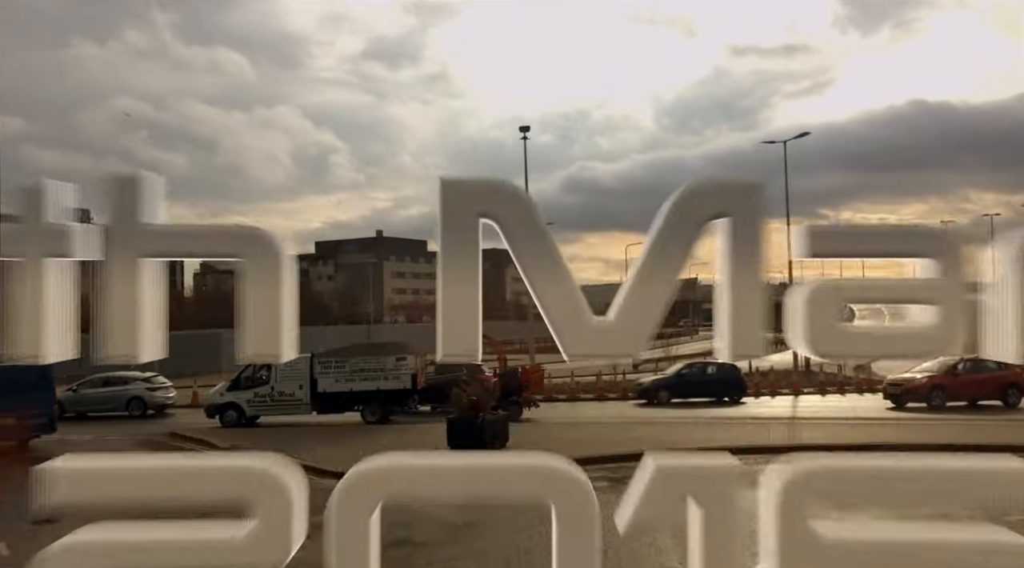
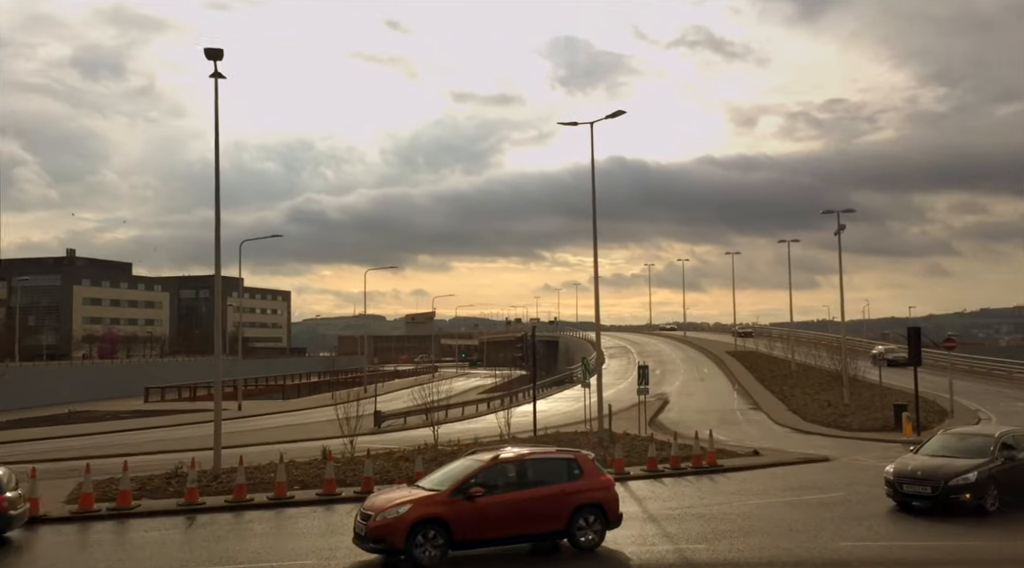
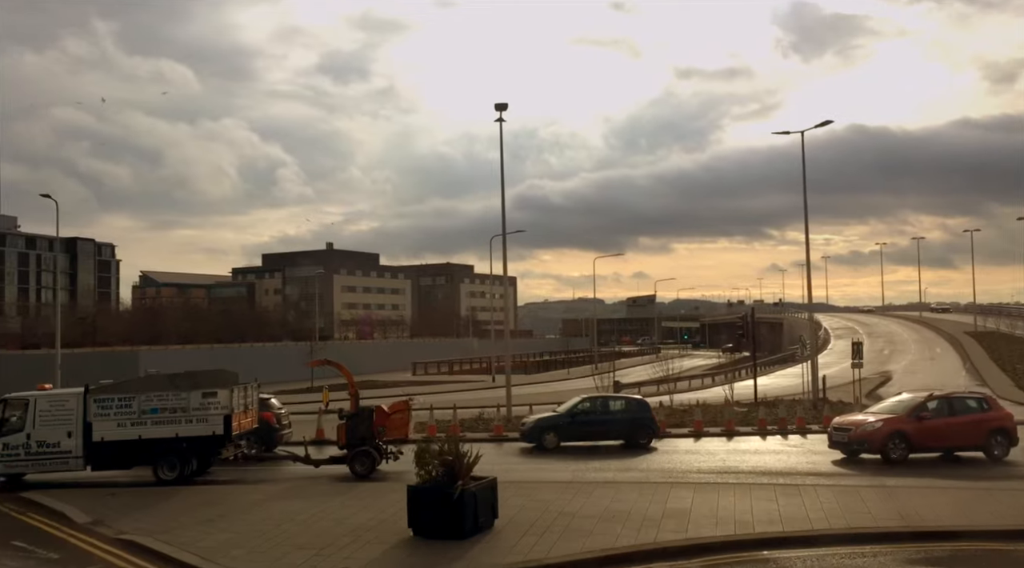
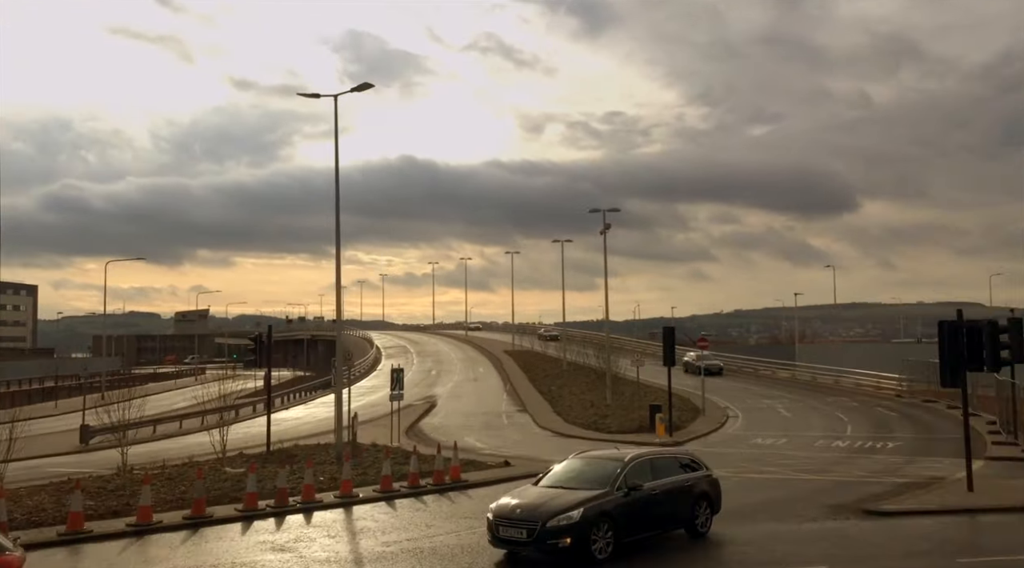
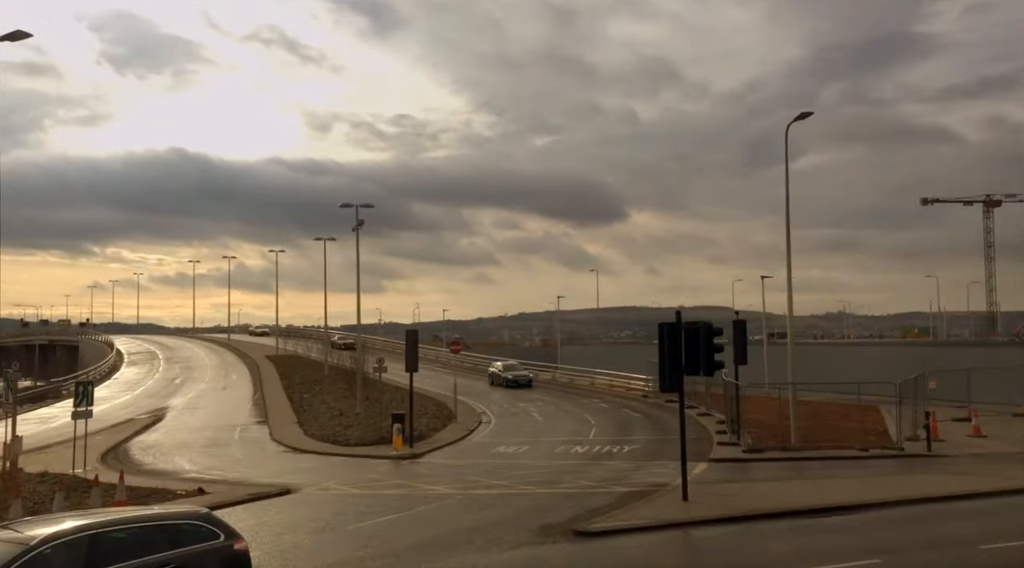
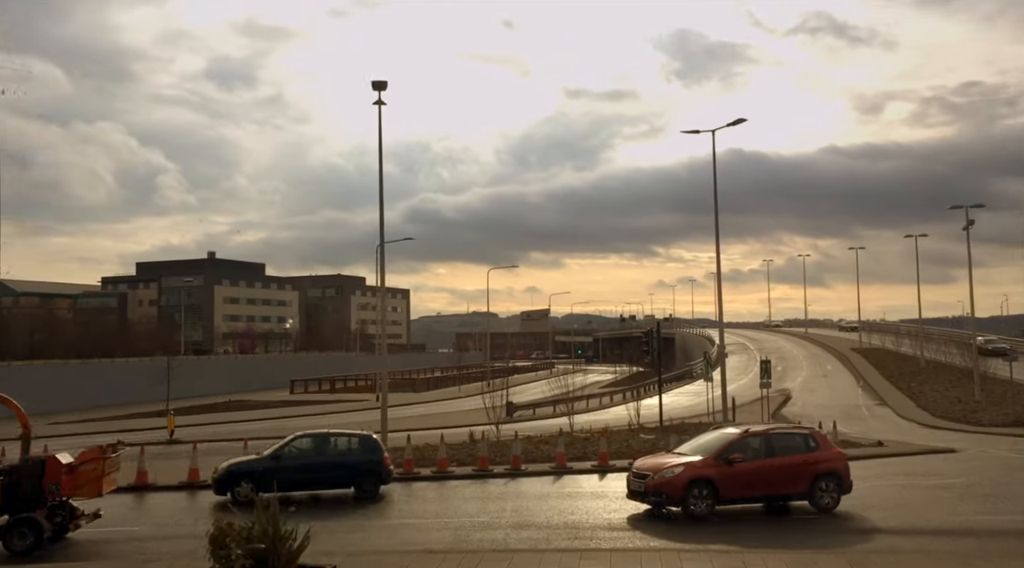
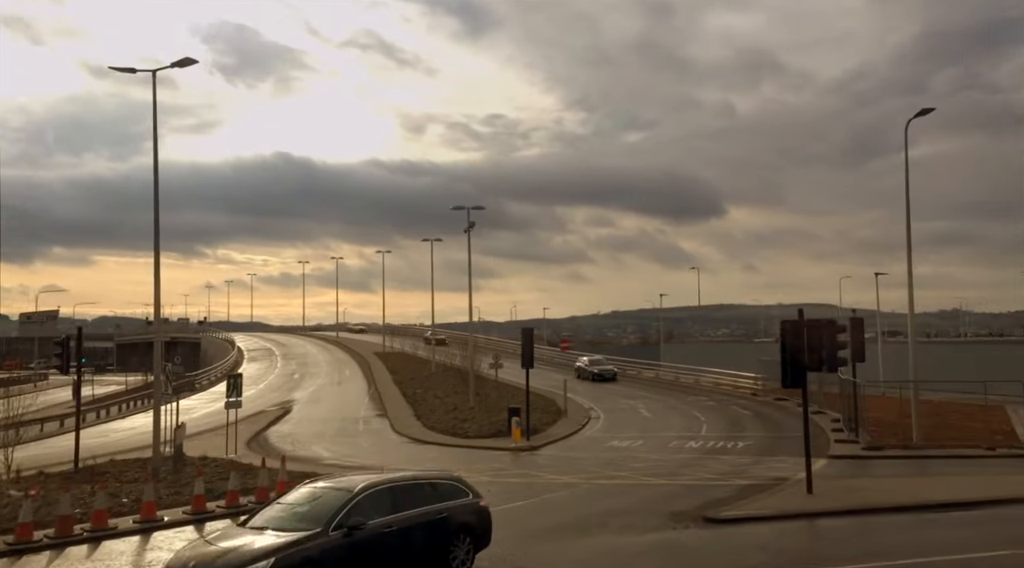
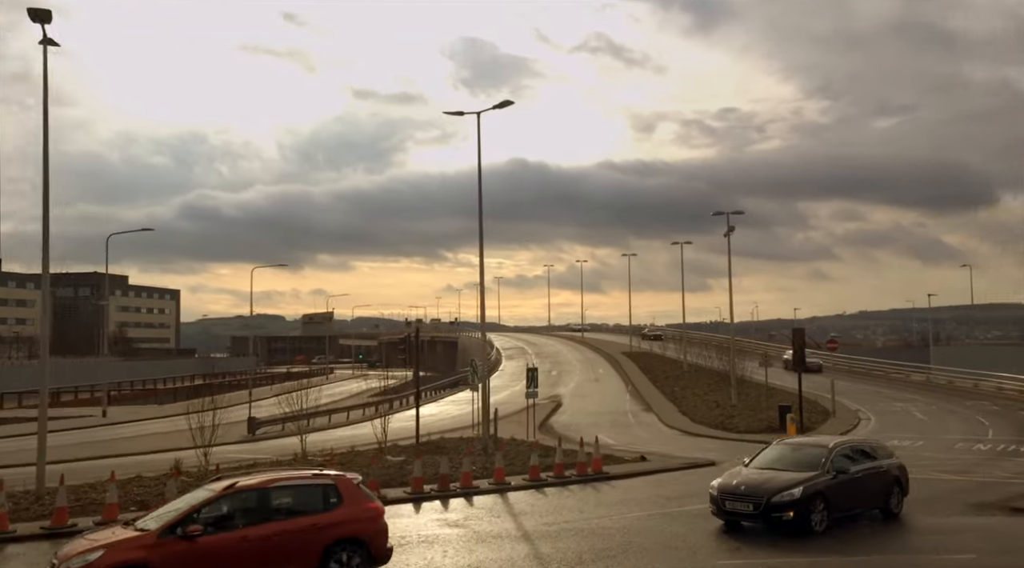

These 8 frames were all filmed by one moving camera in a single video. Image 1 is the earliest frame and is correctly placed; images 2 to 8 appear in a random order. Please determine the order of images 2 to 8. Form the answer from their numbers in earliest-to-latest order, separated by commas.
3, 6, 2, 8, 4, 7, 5
